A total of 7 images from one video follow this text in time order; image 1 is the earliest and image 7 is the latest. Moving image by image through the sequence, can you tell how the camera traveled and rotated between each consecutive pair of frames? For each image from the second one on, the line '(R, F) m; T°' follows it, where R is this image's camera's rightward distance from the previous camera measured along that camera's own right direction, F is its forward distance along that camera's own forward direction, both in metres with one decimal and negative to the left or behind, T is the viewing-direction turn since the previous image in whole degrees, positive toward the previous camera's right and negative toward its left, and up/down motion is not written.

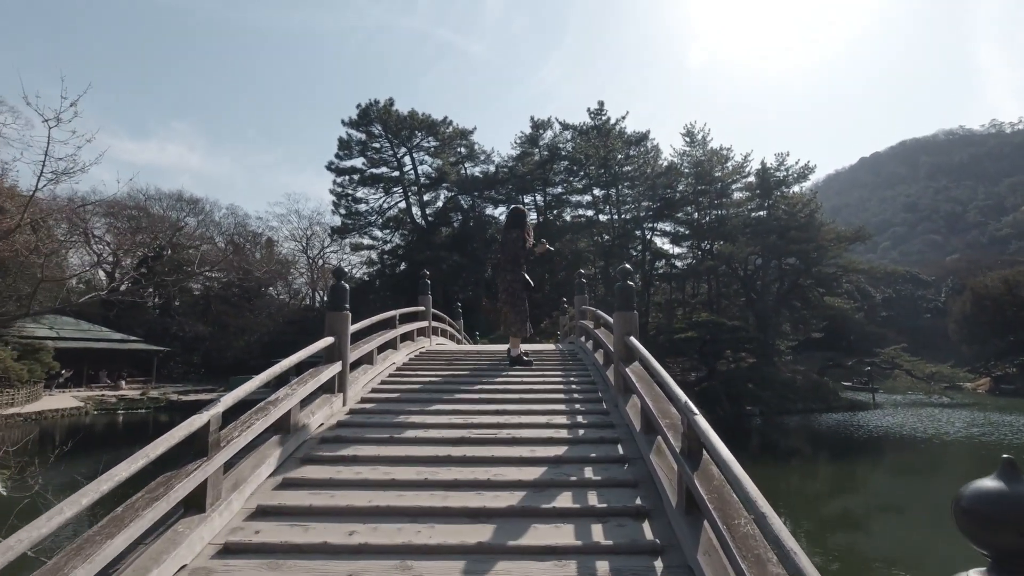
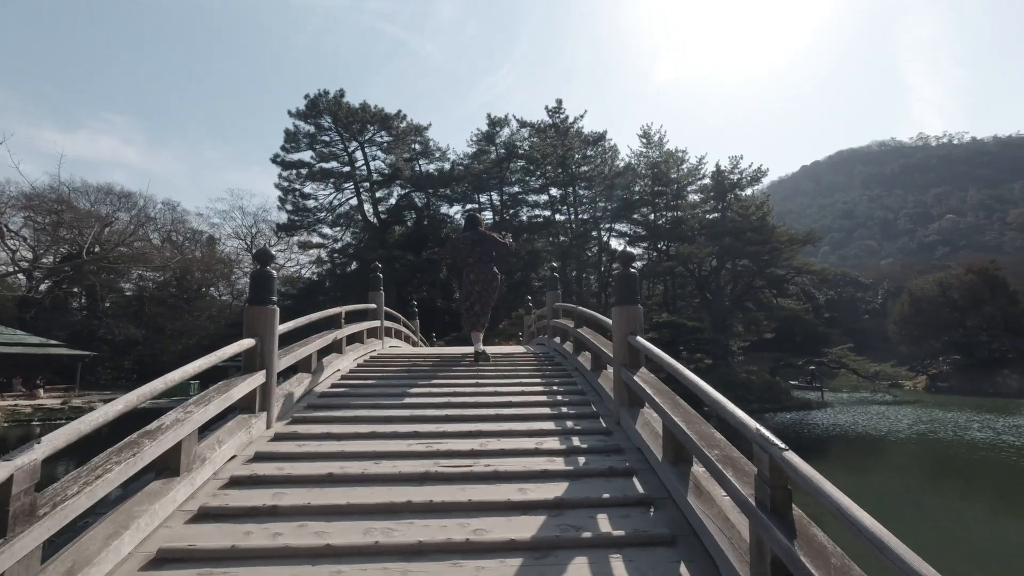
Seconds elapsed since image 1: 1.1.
(-0.1, +0.6) m; +5°
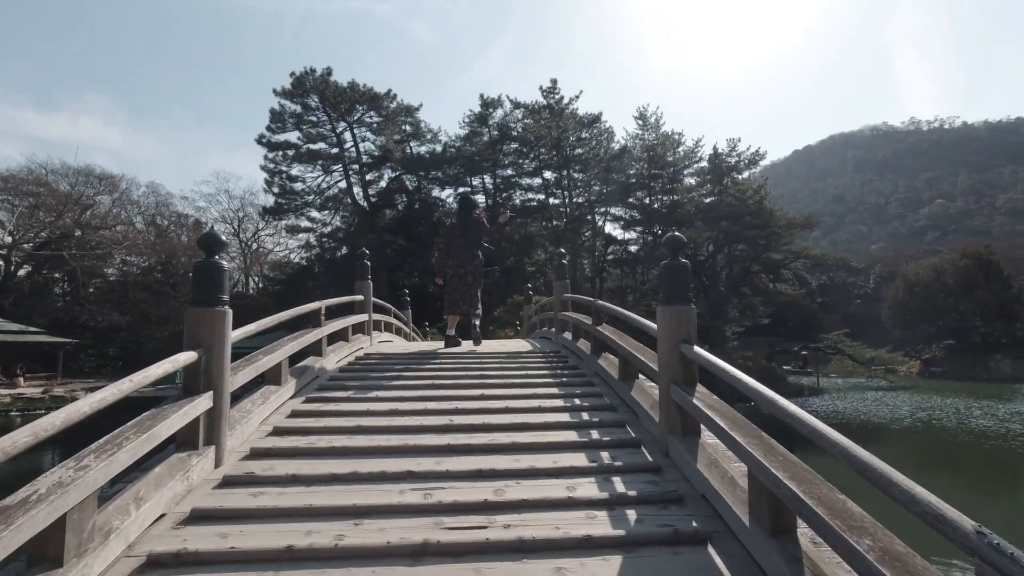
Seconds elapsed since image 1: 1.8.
(-0.1, +0.5) m; +1°
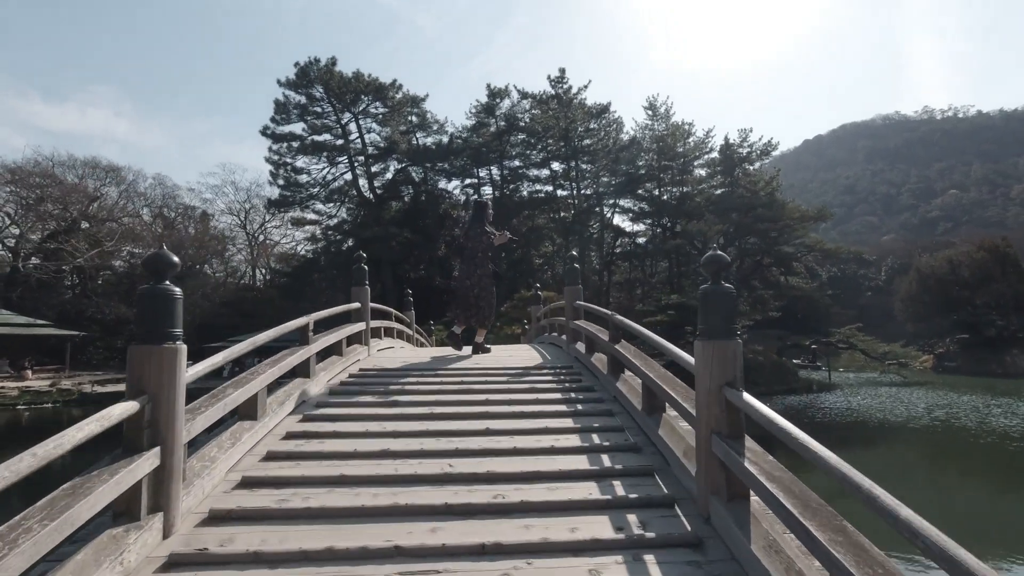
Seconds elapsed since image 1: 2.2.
(0.0, +0.3) m; -1°
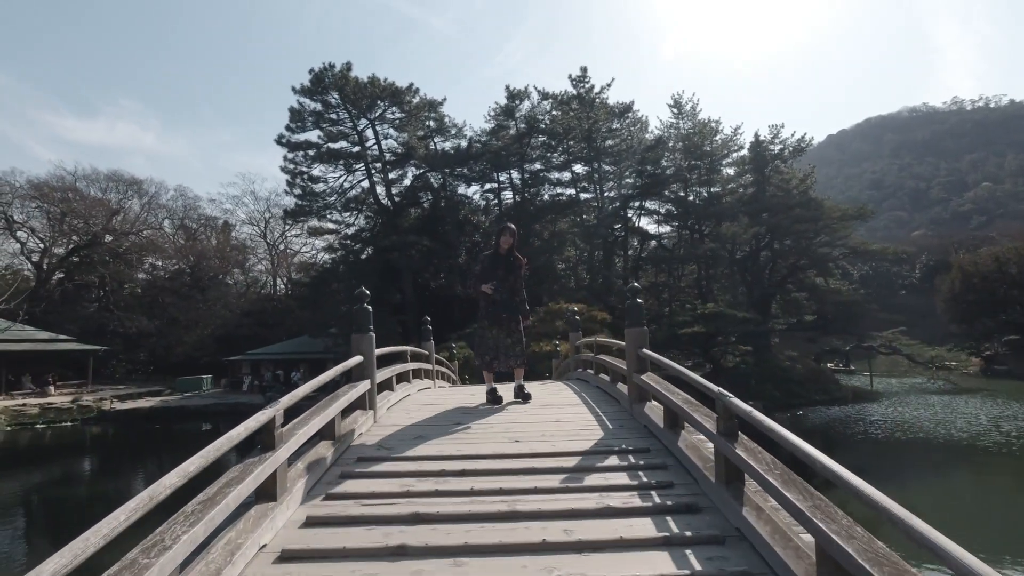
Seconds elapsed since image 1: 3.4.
(-0.1, +0.8) m; -2°
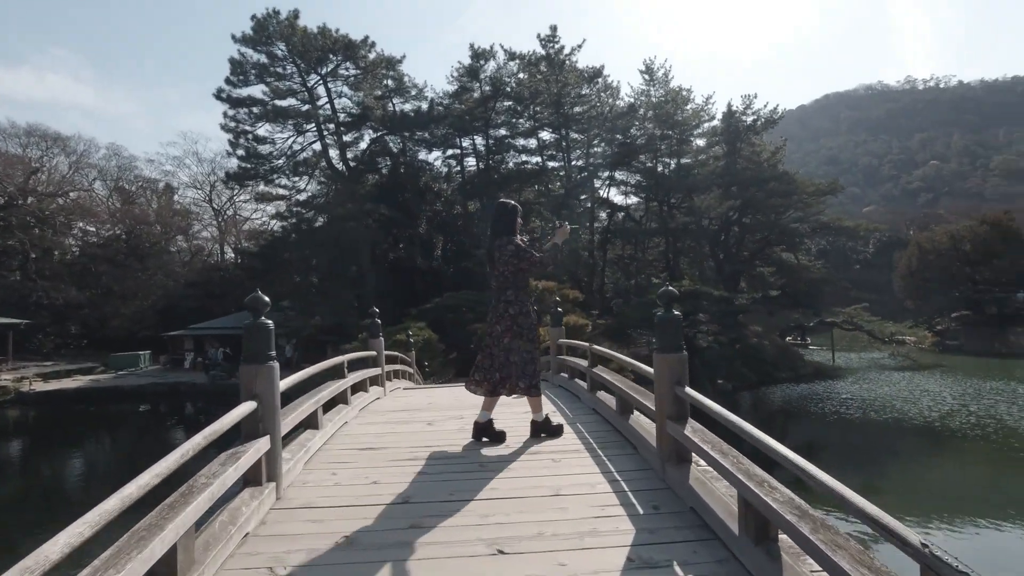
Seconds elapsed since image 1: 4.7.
(-0.1, +1.1) m; +4°
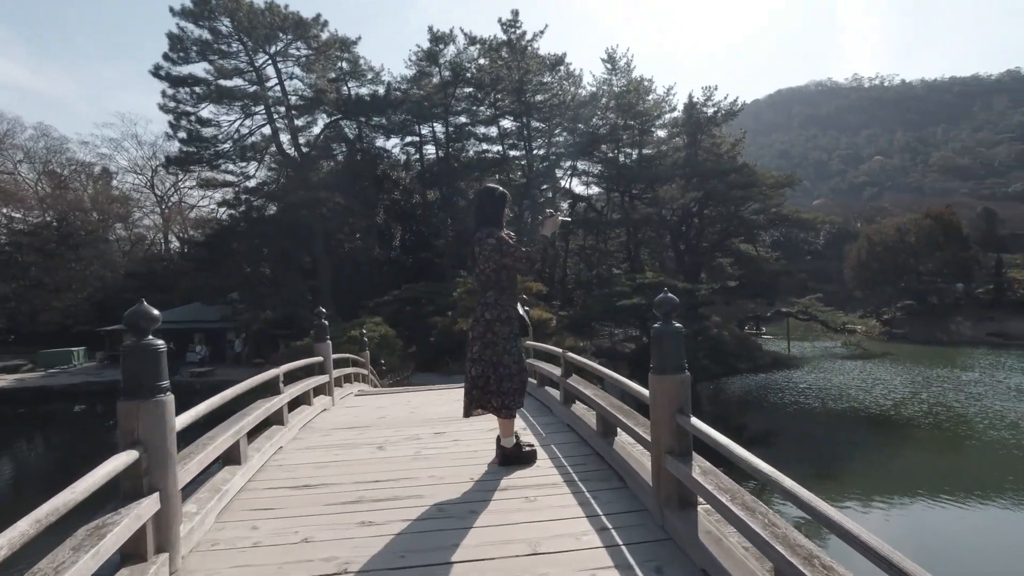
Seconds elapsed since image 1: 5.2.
(0.0, +0.5) m; +4°
